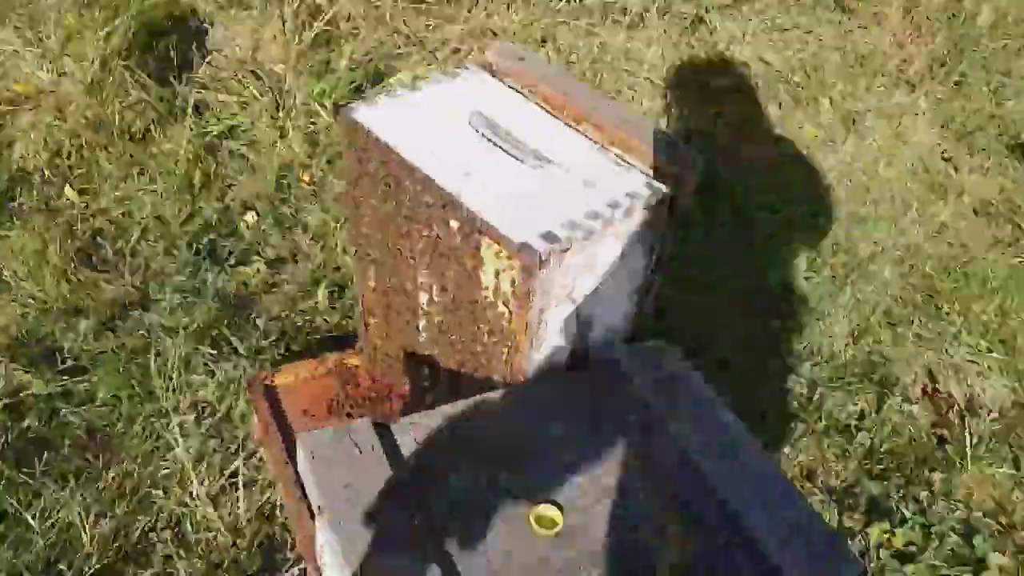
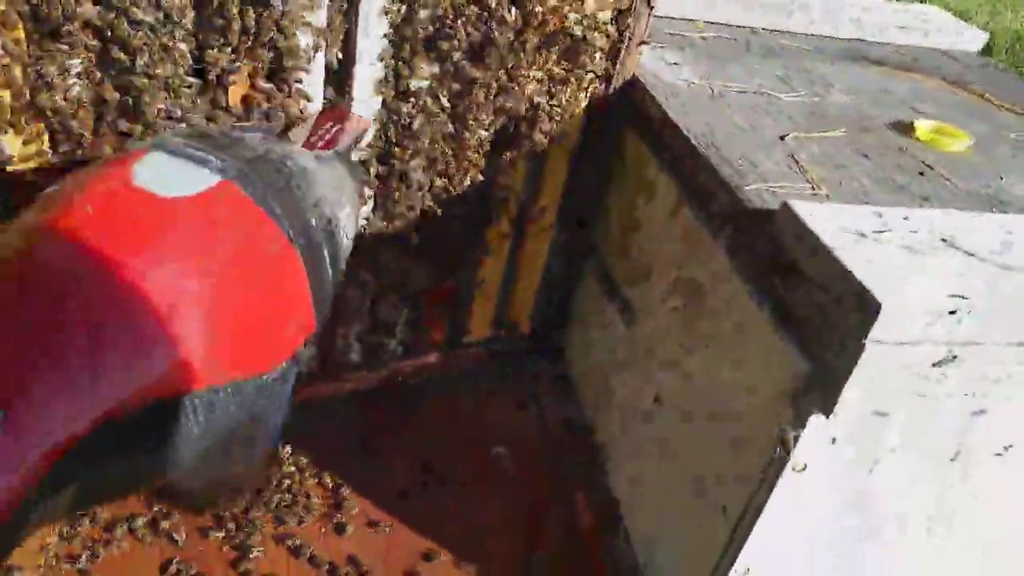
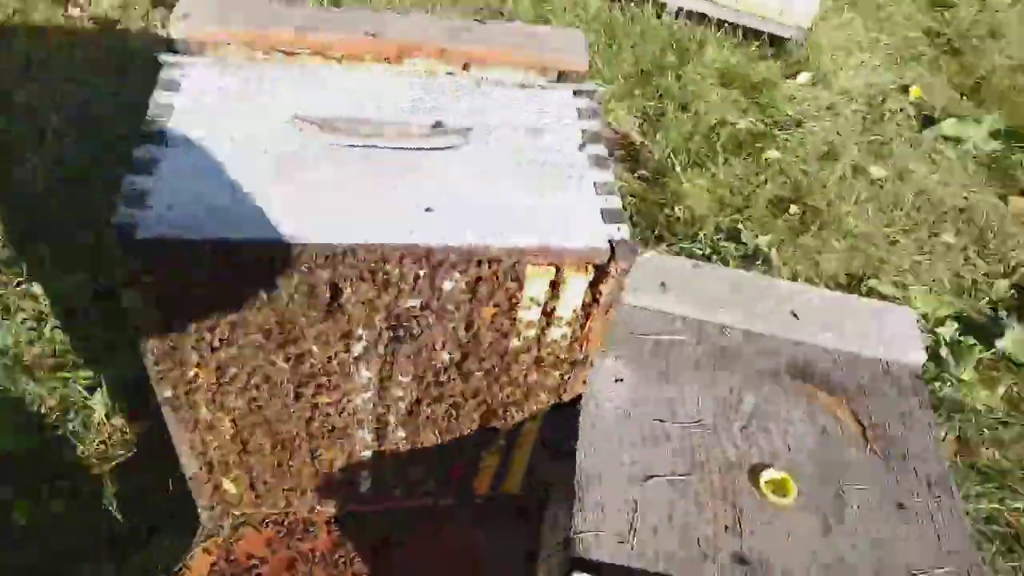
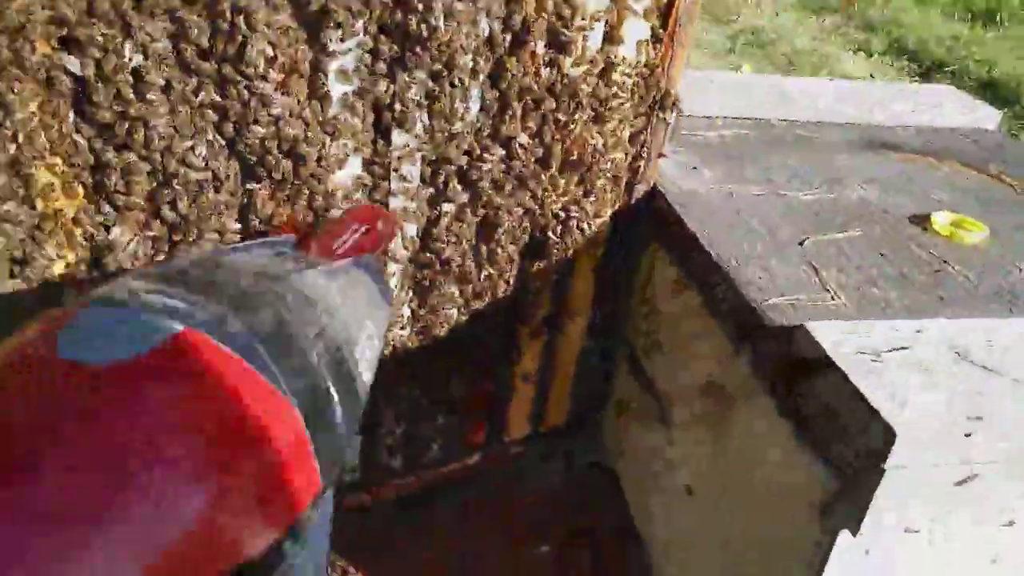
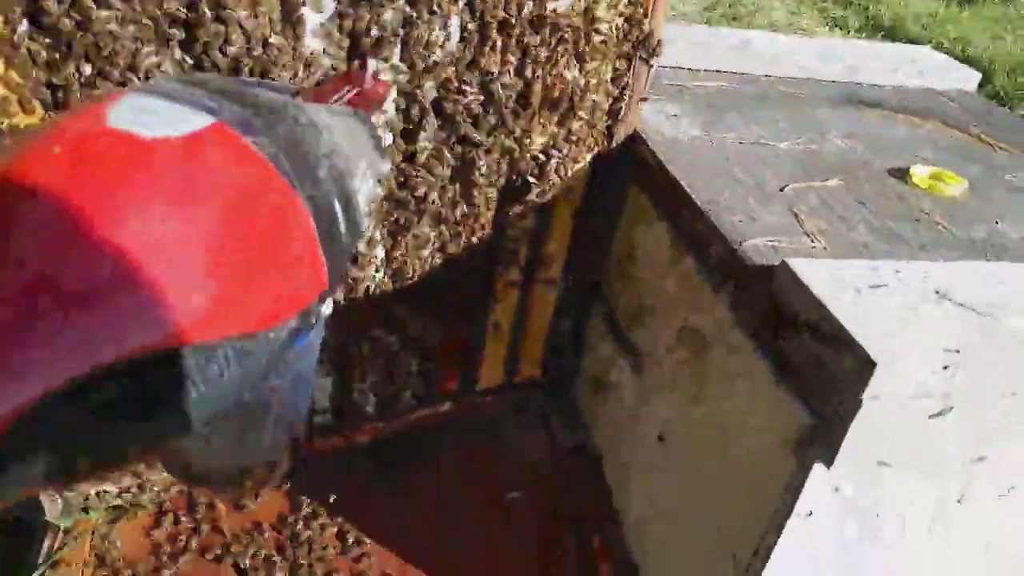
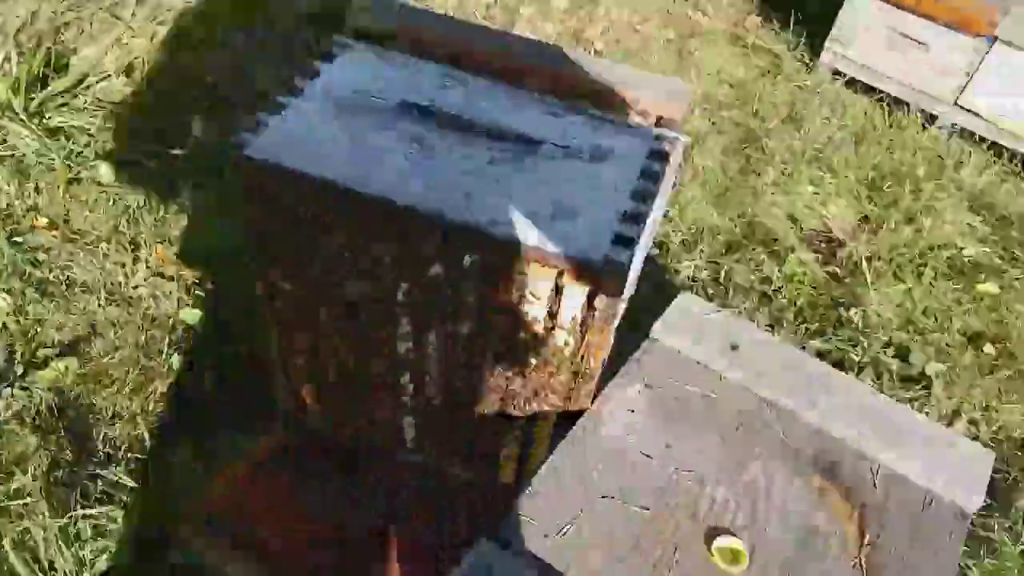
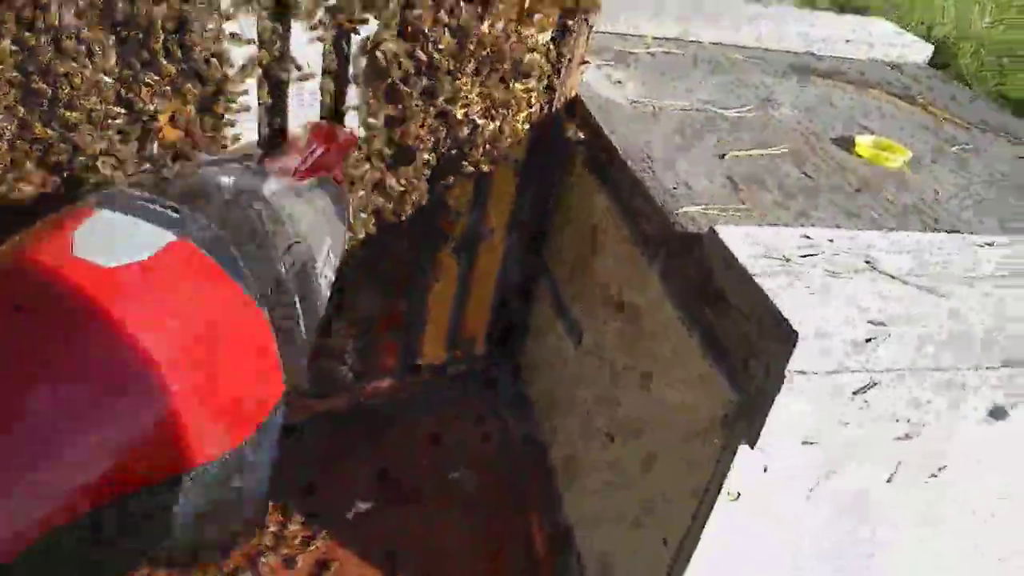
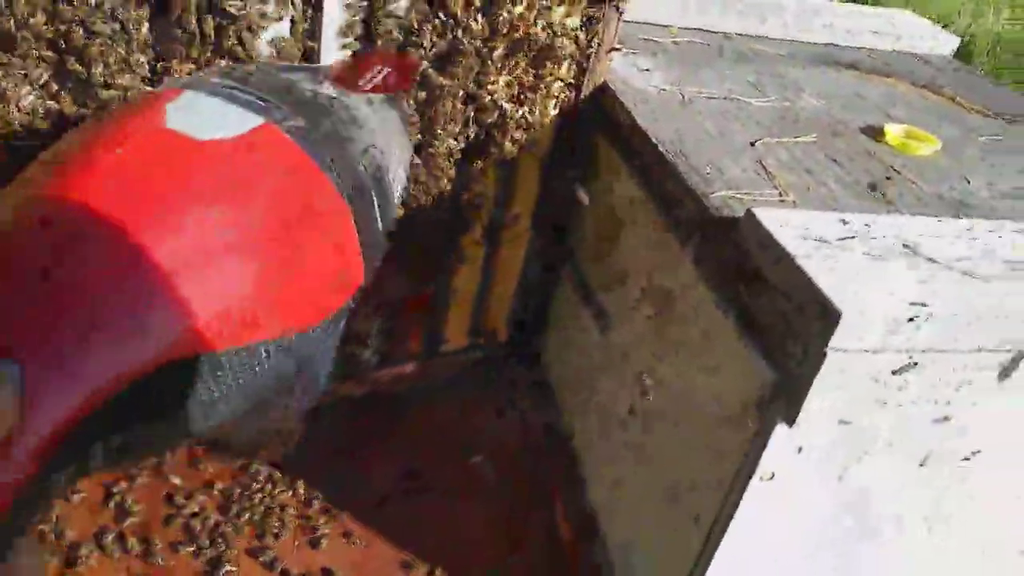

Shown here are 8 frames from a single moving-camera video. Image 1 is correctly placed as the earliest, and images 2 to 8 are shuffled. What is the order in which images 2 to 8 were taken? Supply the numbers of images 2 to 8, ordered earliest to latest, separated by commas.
6, 3, 4, 5, 2, 8, 7
